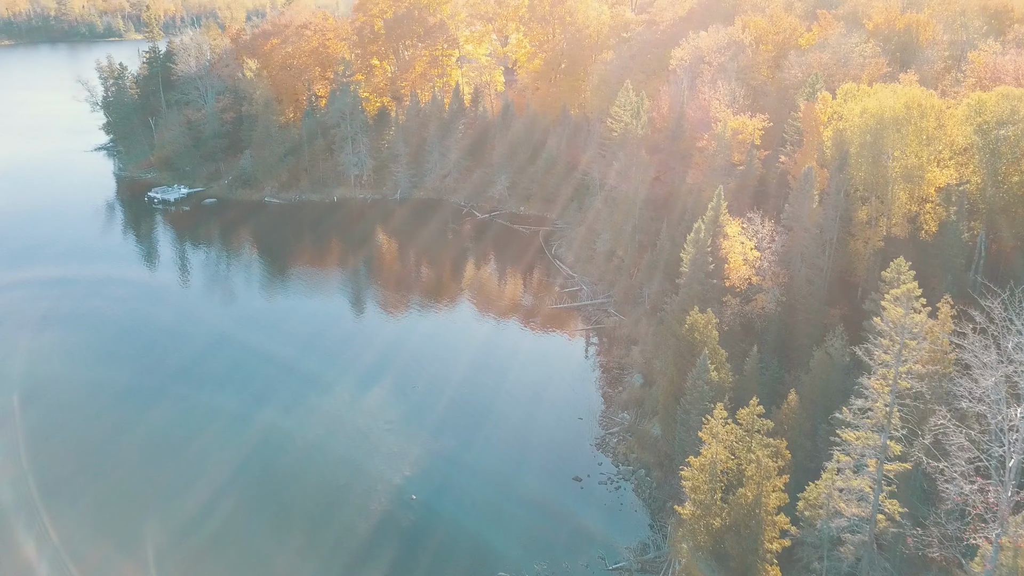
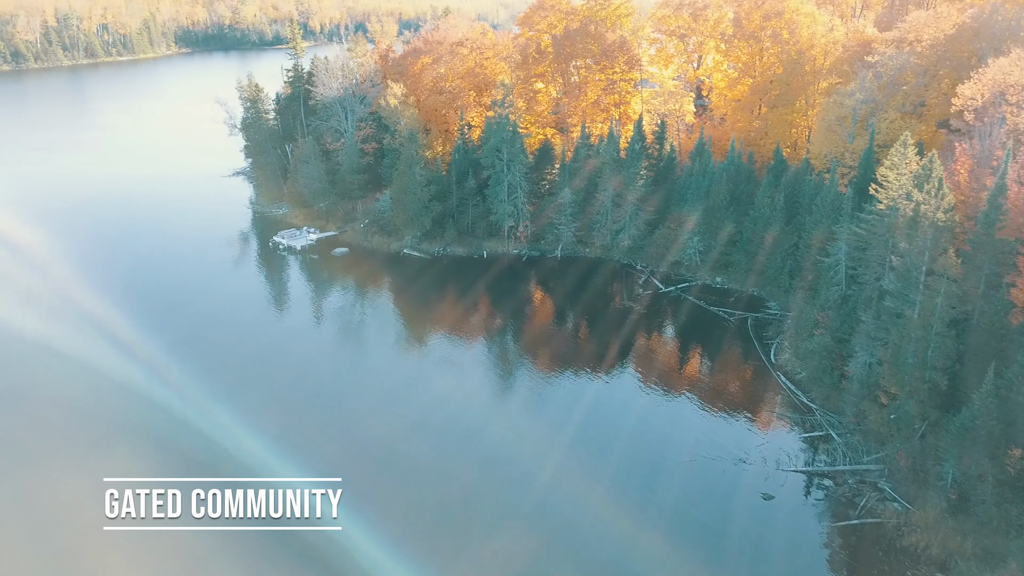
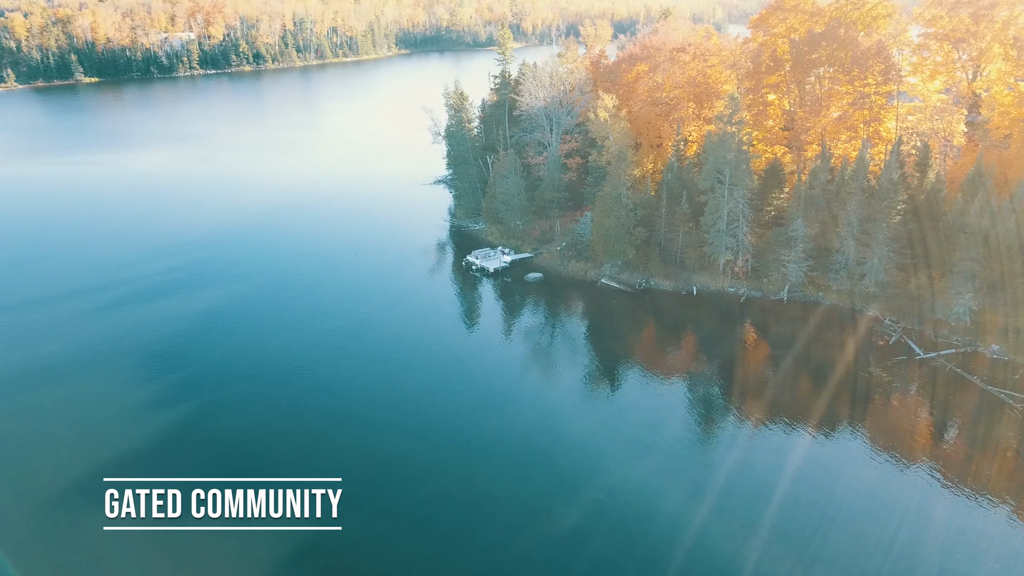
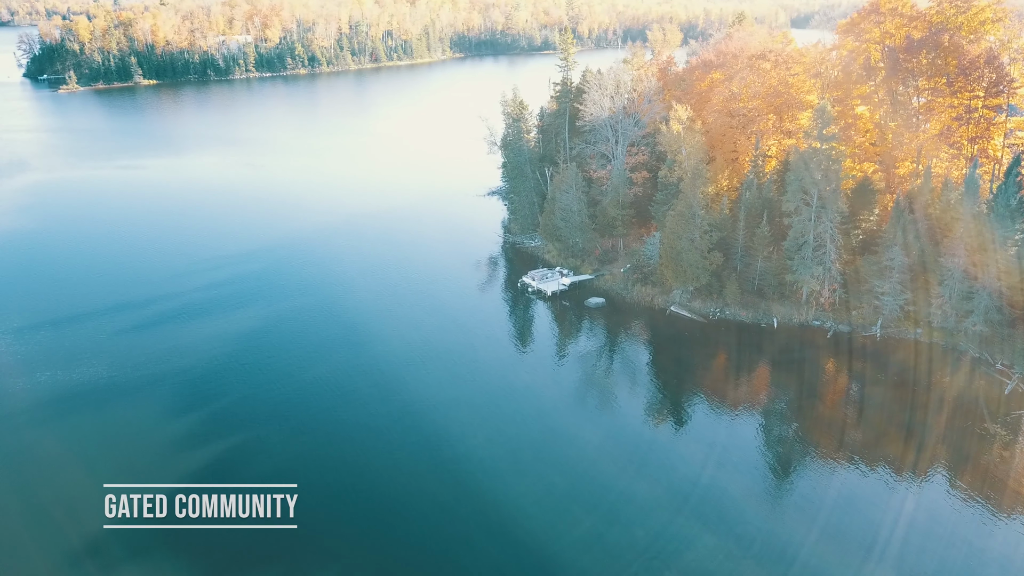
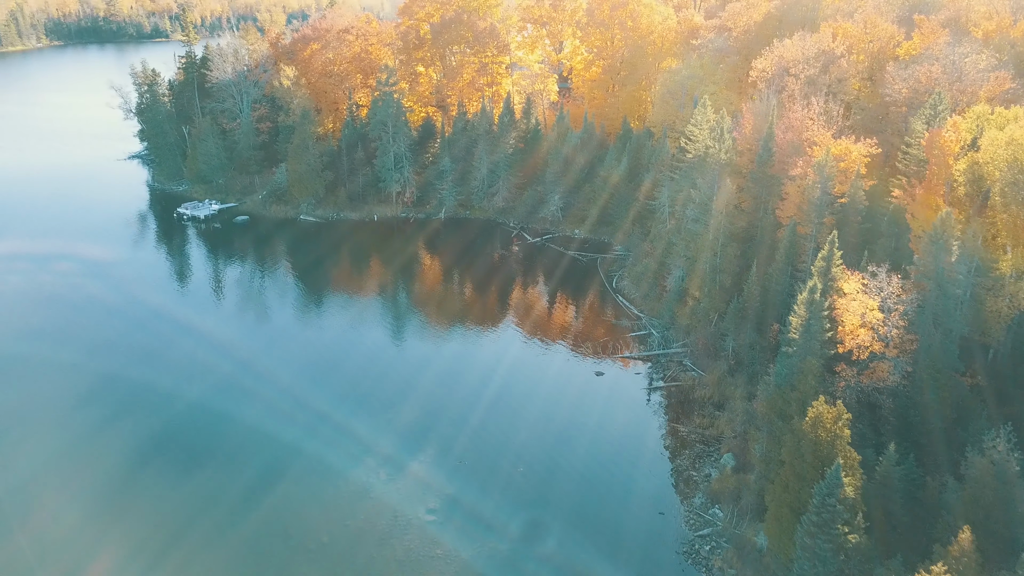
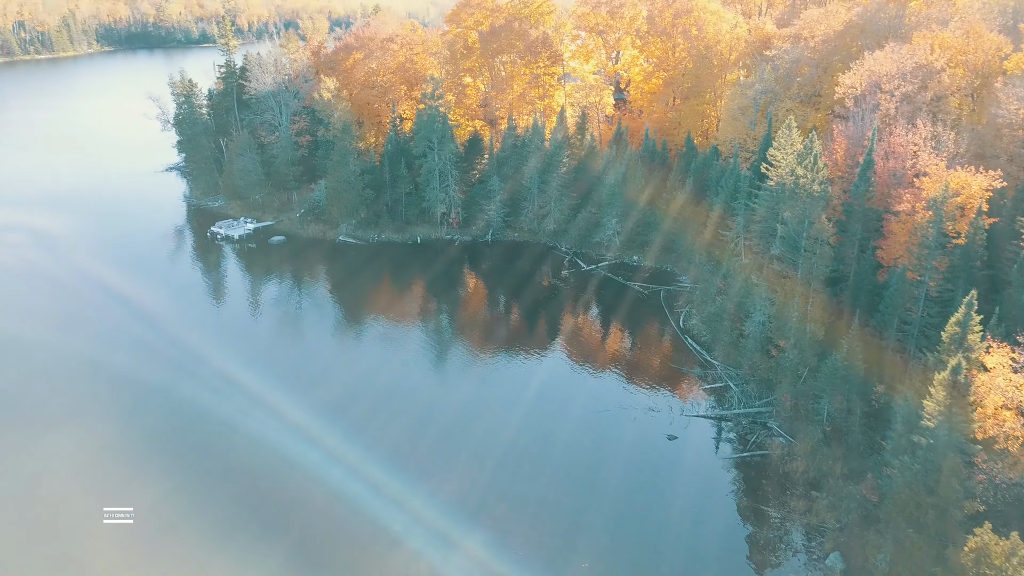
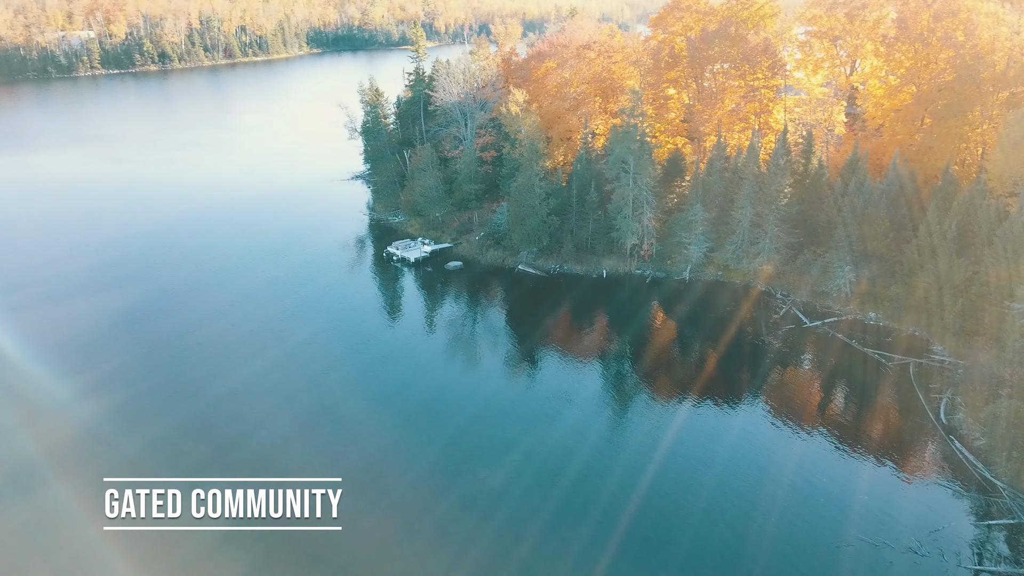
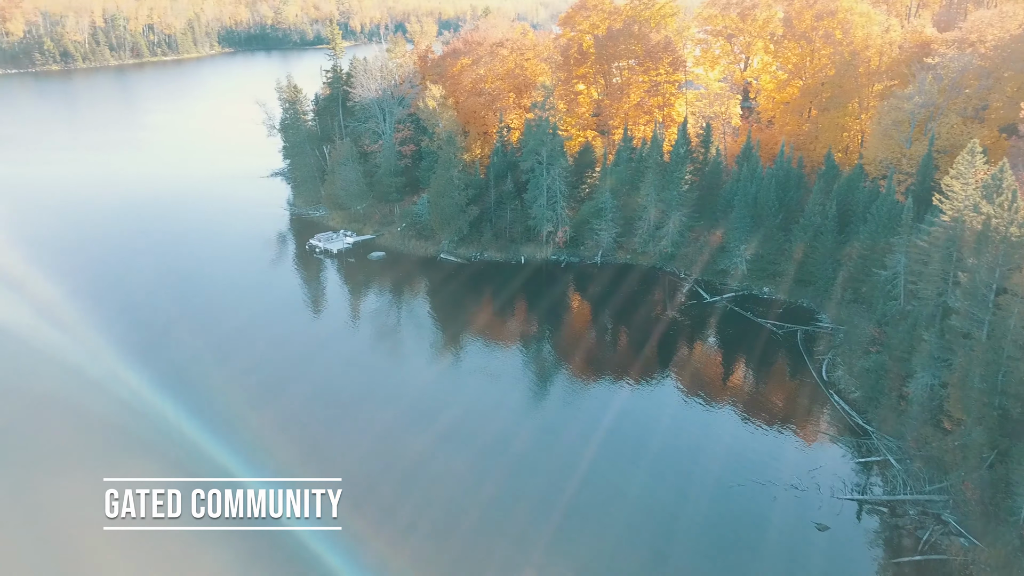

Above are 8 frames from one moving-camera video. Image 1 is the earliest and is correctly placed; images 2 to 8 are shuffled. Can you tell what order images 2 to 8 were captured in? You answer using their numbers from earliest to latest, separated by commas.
5, 6, 2, 8, 7, 3, 4
